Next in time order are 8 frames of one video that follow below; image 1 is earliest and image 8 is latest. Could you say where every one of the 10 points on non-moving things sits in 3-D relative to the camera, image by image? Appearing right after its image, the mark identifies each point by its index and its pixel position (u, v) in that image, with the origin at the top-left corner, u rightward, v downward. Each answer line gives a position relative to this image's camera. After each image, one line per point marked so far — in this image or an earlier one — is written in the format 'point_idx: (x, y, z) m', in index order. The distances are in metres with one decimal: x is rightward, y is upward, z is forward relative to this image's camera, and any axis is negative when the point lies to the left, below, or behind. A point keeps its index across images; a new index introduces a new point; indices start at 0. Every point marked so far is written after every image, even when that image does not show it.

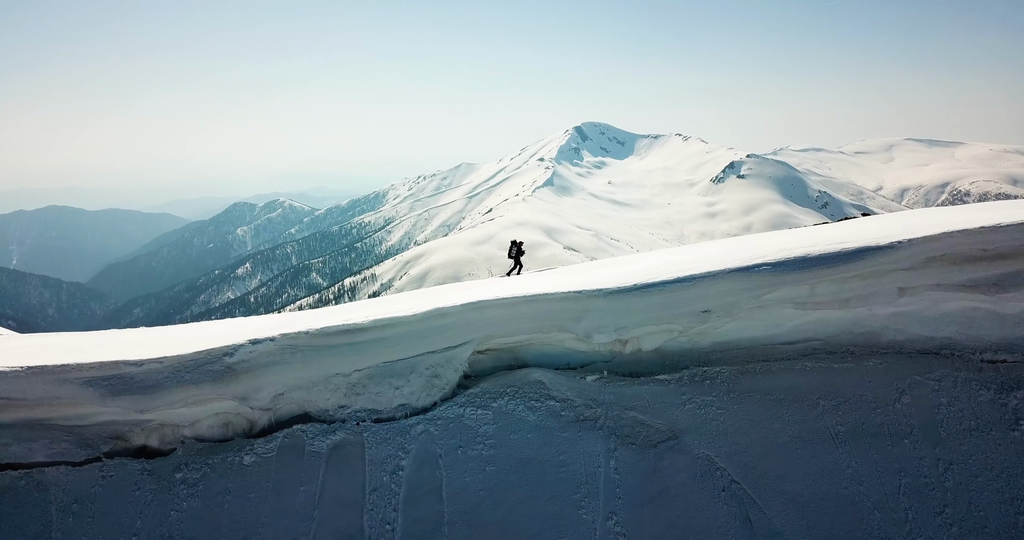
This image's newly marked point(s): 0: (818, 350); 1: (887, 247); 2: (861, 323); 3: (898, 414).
0: (+4.8, -1.3, +7.4) m
1: (+5.6, +0.4, +7.0) m
2: (+5.5, -0.9, +7.4) m
3: (+5.6, -2.1, +6.6) m
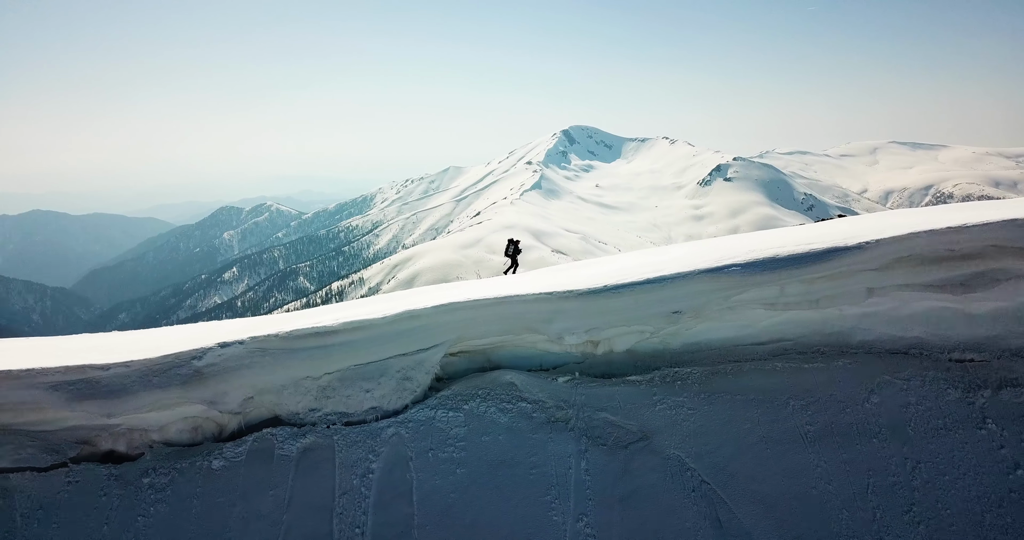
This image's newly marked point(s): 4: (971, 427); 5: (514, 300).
0: (+4.4, -1.3, +7.4) m
1: (+5.2, +0.4, +7.1) m
2: (+5.1, -0.9, +7.5) m
3: (+5.2, -2.1, +6.7) m
4: (+6.6, -2.2, +6.6) m
5: (0.0, -0.5, +7.0) m
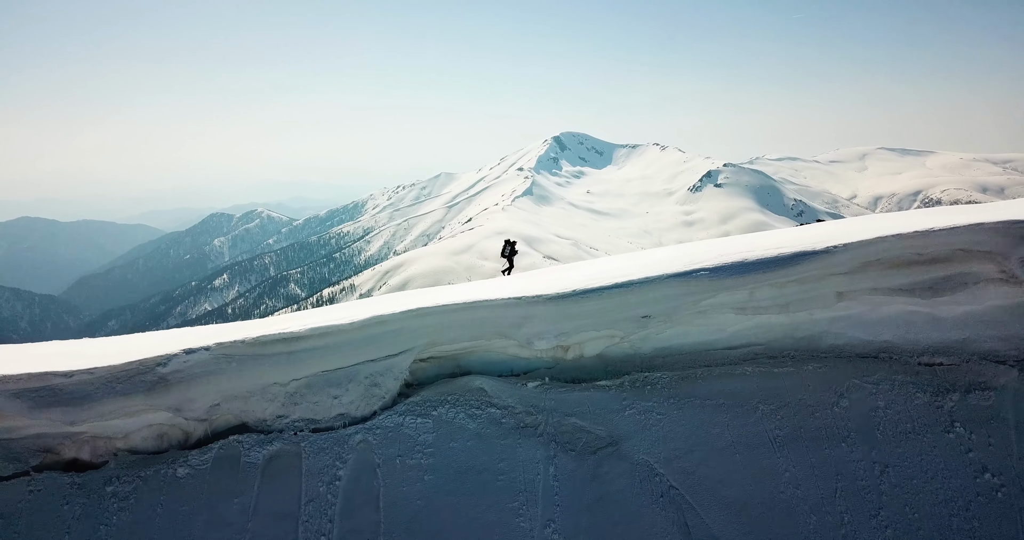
0: (+3.9, -1.4, +7.5) m
1: (+4.8, +0.3, +7.1) m
2: (+4.7, -1.0, +7.5) m
3: (+4.7, -2.1, +6.7) m
4: (+6.1, -2.3, +6.6) m
5: (-0.5, -0.5, +7.0) m
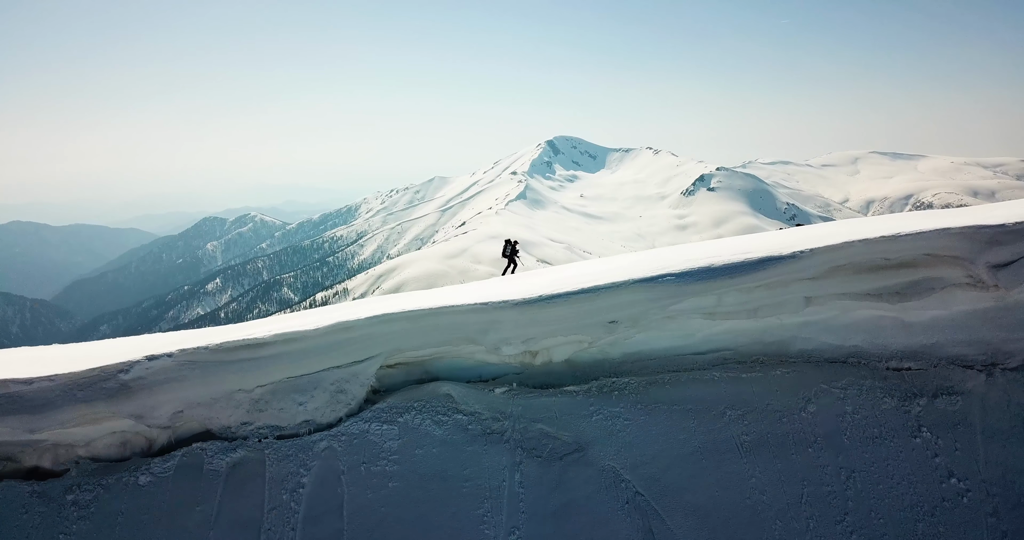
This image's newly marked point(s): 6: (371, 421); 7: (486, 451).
0: (+3.5, -1.5, +7.5) m
1: (+4.3, +0.2, +7.2) m
2: (+4.2, -1.0, +7.5) m
3: (+4.2, -2.2, +6.7) m
4: (+5.6, -2.3, +6.6) m
5: (-1.0, -0.6, +6.9) m
6: (-2.0, -2.2, +6.7) m
7: (-0.3, -2.5, +6.5) m
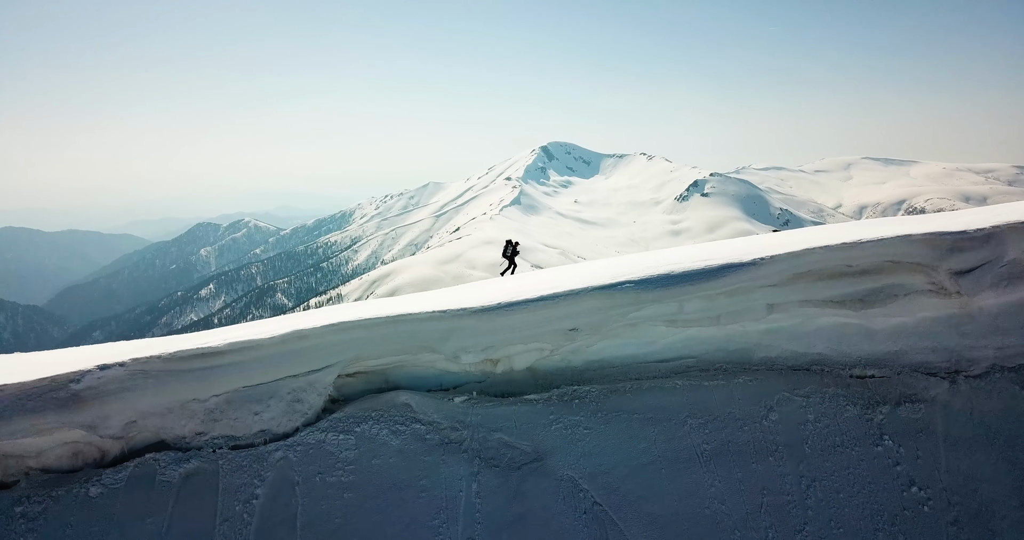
0: (+2.9, -1.6, +7.4) m
1: (+3.7, +0.1, +7.1) m
2: (+3.6, -1.1, +7.5) m
3: (+3.6, -2.3, +6.7) m
4: (+5.0, -2.4, +6.5) m
5: (-1.6, -0.7, +6.9) m
6: (-2.6, -2.3, +6.6) m
7: (-0.9, -2.7, +6.4) m
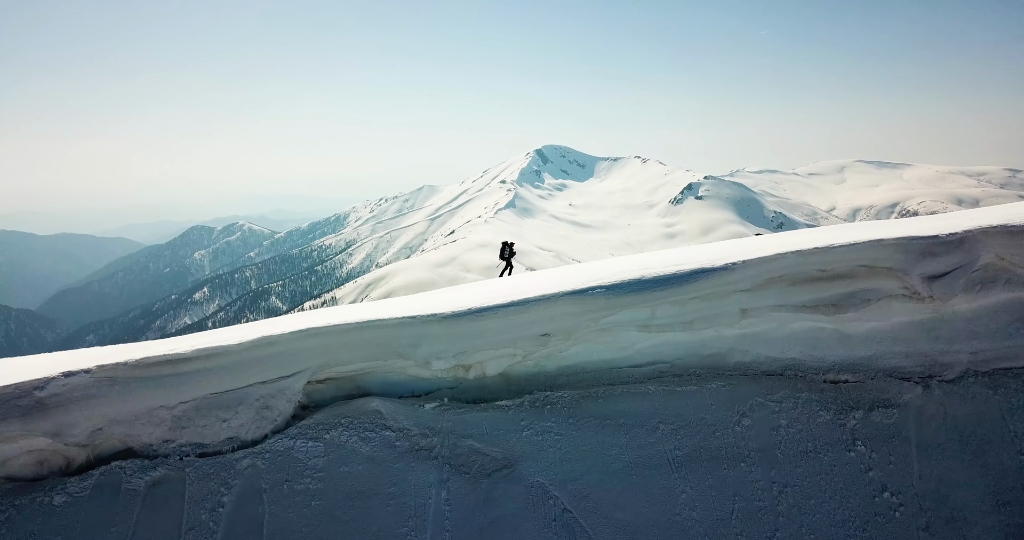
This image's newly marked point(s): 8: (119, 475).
0: (+2.4, -1.6, +7.4) m
1: (+3.3, 0.0, +7.1) m
2: (+3.2, -1.2, +7.5) m
3: (+3.2, -2.4, +6.7) m
4: (+4.6, -2.5, +6.5) m
5: (-2.0, -0.8, +6.8) m
6: (-3.0, -2.4, +6.6) m
7: (-1.4, -2.7, +6.4) m
8: (-5.3, -2.8, +6.2) m
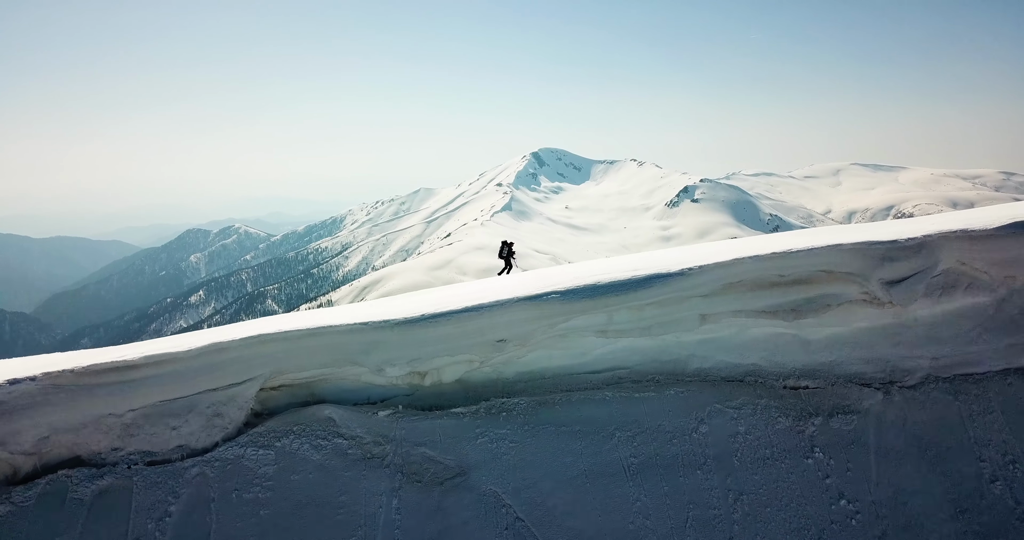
0: (+1.8, -1.7, +7.3) m
1: (+2.6, -0.1, +7.1) m
2: (+2.5, -1.3, +7.4) m
3: (+2.6, -2.5, +6.6) m
4: (+4.0, -2.6, +6.5) m
5: (-2.6, -0.9, +6.8) m
6: (-3.7, -2.5, +6.5) m
7: (-2.0, -2.8, +6.3) m
8: (-5.9, -2.8, +6.2) m
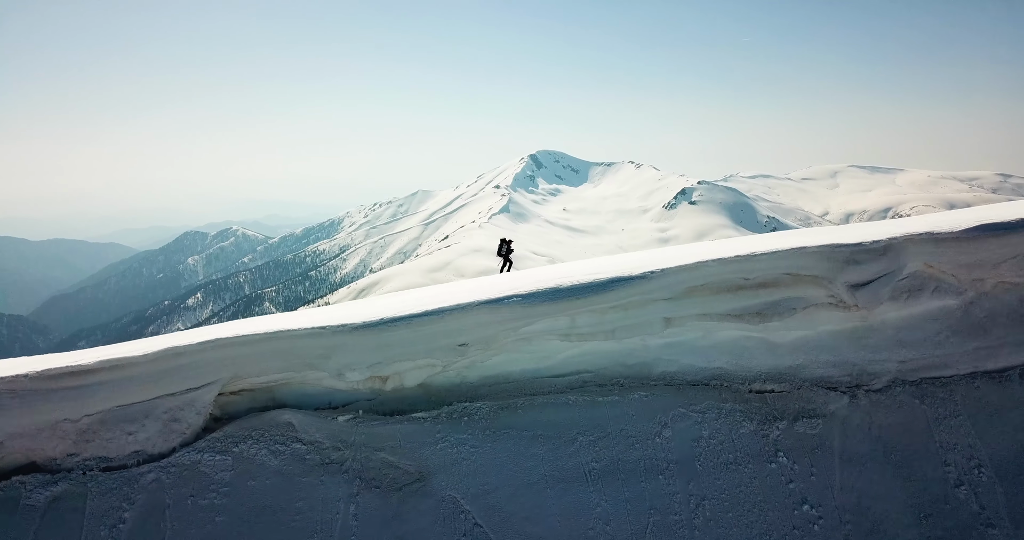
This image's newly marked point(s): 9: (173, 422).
0: (+1.2, -1.8, +7.3) m
1: (+2.1, -0.1, +7.0) m
2: (+2.0, -1.4, +7.3) m
3: (+2.0, -2.5, +6.5) m
4: (+3.4, -2.6, +6.4) m
5: (-3.2, -0.9, +6.7) m
6: (-4.3, -2.5, +6.4) m
7: (-2.6, -2.9, +6.2) m
8: (-6.5, -2.9, +6.1) m
9: (-4.8, -2.2, +6.6) m
